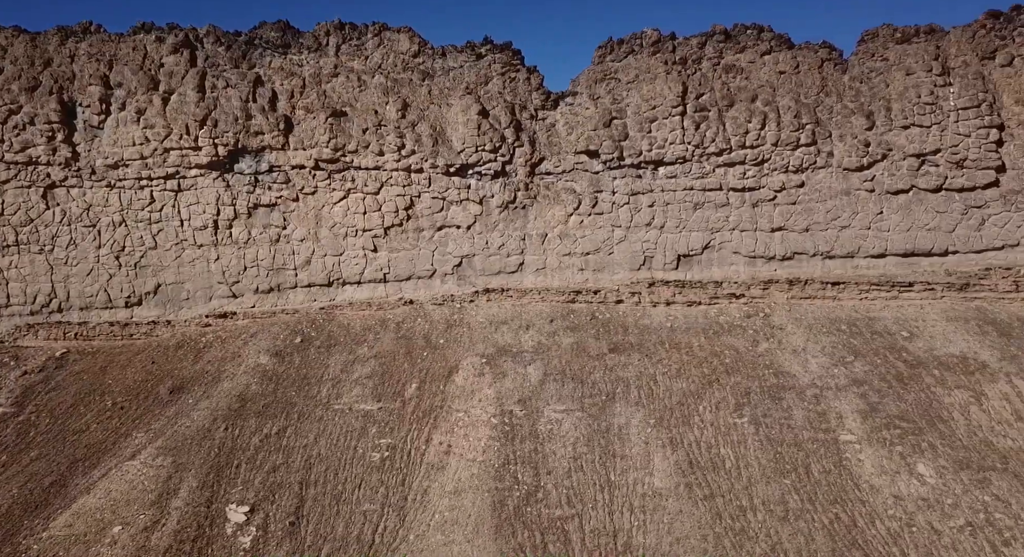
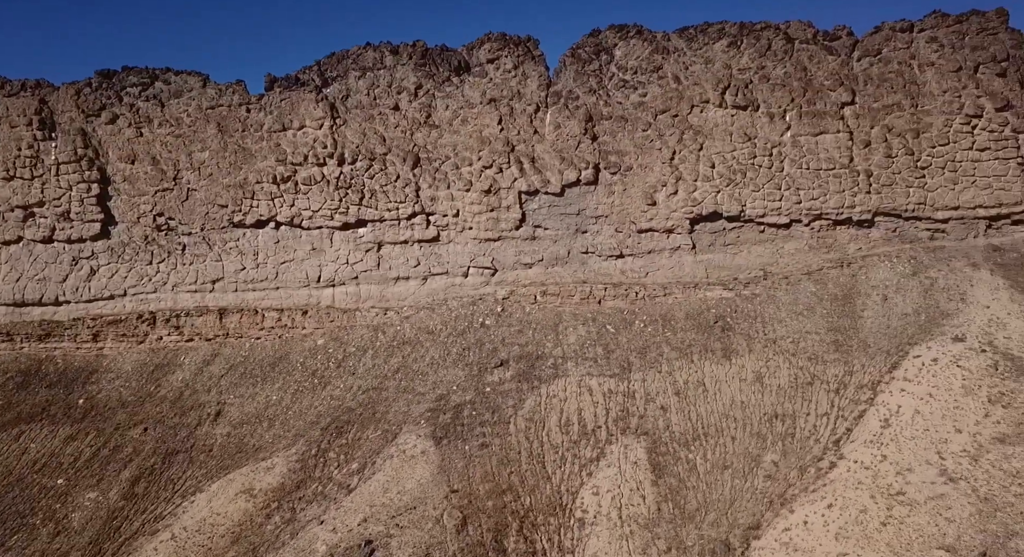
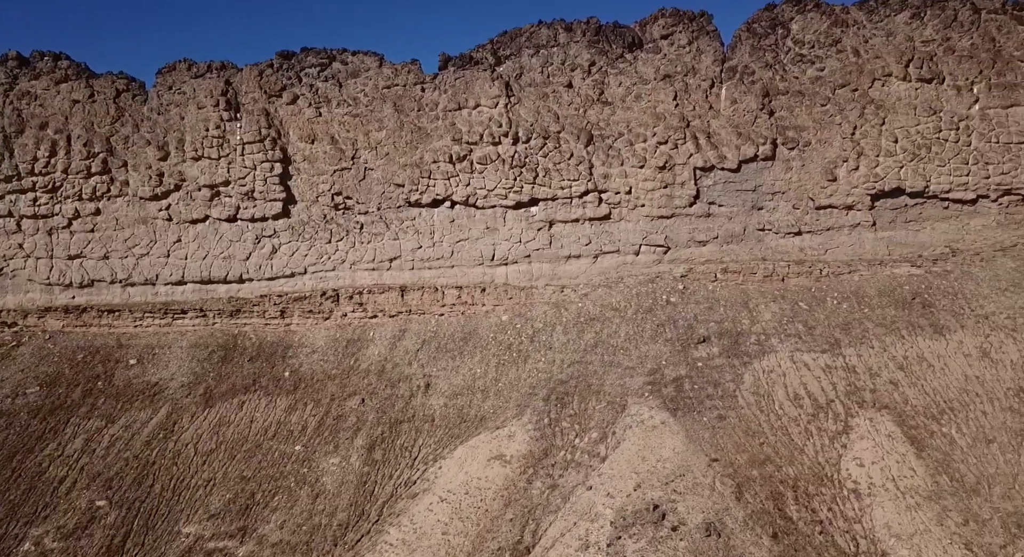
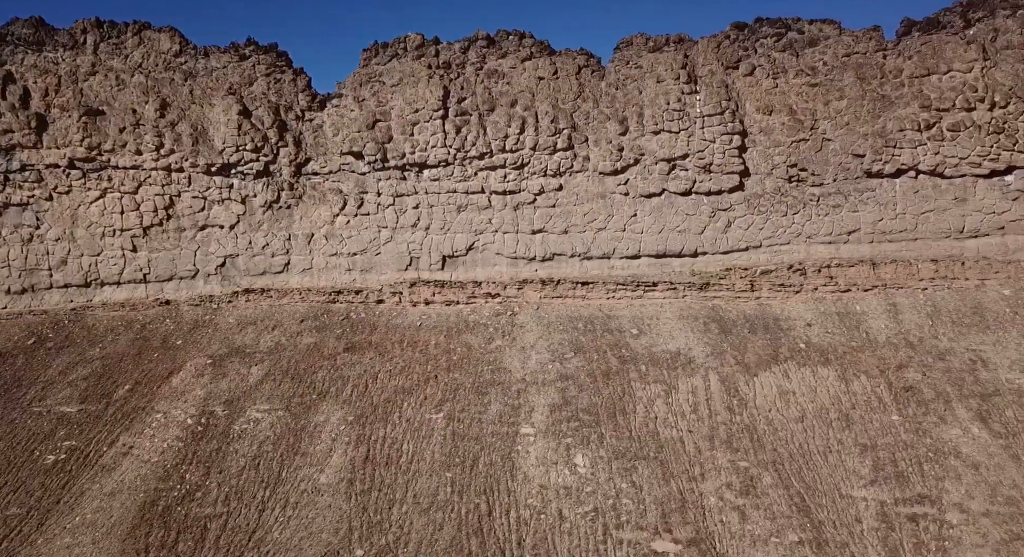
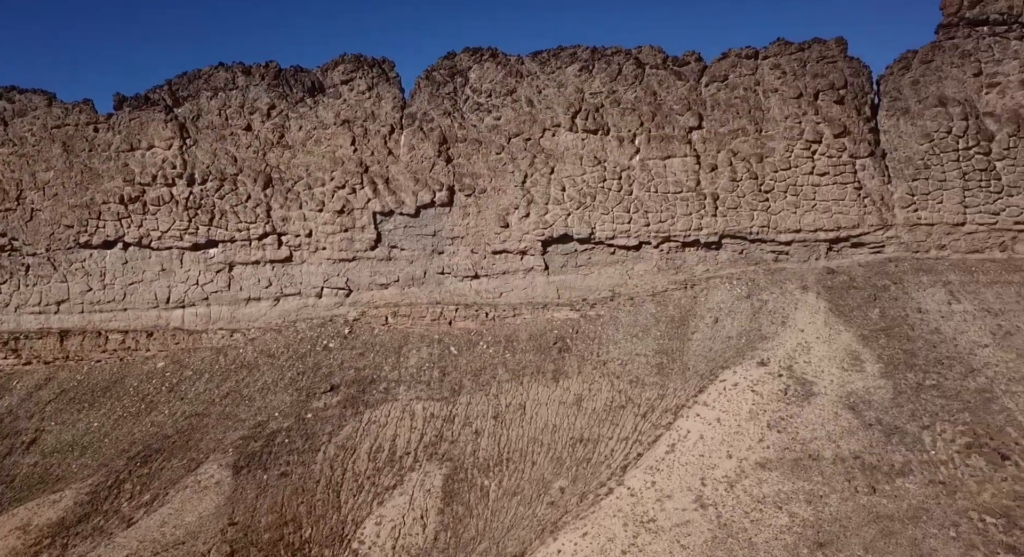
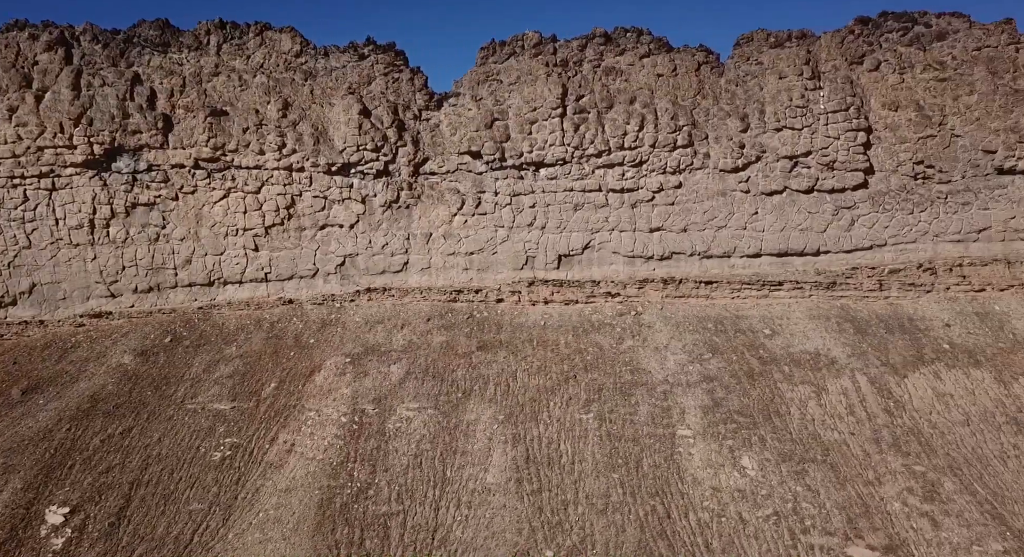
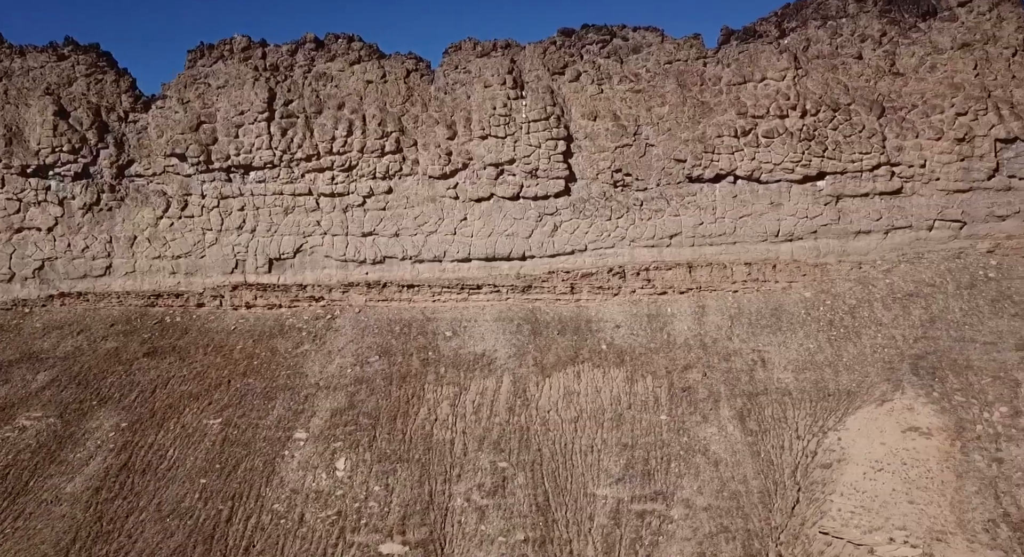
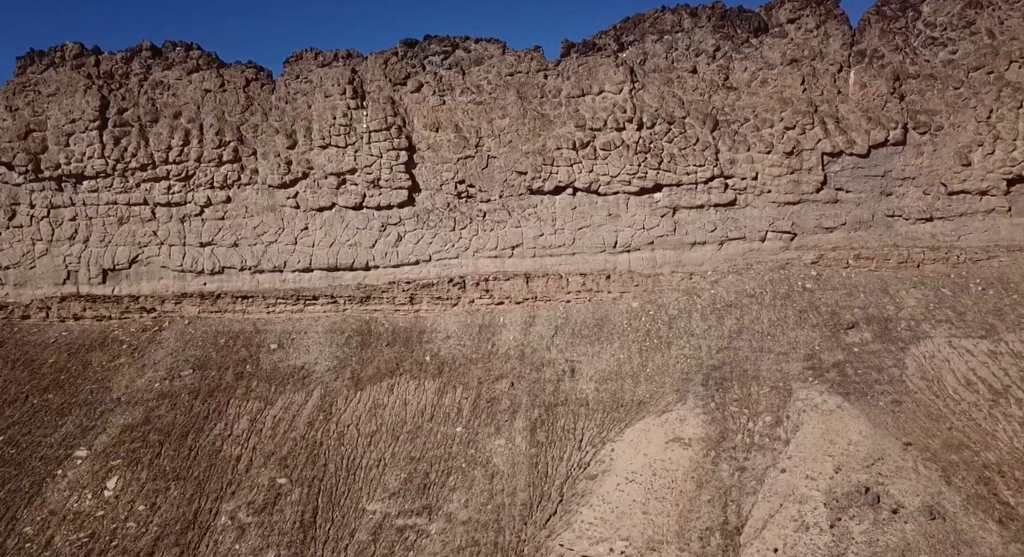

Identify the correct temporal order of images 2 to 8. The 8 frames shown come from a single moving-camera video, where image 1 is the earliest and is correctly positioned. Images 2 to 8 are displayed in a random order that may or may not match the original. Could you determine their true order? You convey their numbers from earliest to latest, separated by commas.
6, 4, 7, 8, 3, 2, 5
